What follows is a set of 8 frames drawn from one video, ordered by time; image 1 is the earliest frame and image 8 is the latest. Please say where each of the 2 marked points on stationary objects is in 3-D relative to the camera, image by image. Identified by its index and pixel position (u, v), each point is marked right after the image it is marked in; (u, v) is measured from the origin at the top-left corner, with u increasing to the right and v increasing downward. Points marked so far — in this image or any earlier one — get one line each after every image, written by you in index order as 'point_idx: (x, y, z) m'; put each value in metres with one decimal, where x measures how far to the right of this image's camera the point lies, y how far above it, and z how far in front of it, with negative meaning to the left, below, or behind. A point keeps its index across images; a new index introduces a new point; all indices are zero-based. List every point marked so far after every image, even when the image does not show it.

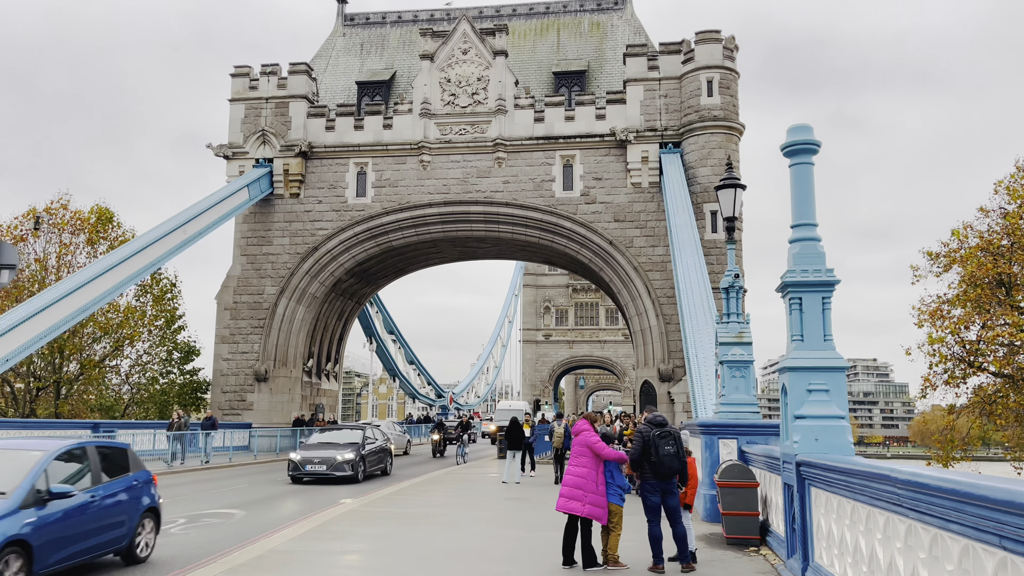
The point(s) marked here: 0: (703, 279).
0: (+4.1, +0.2, +17.0) m
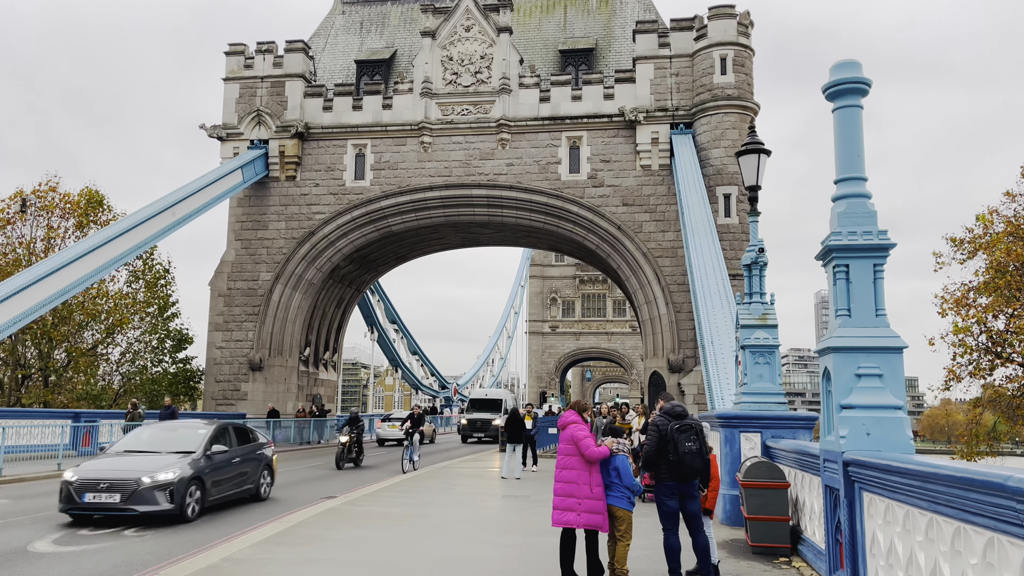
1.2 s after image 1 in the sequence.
0: (+4.1, +0.5, +15.9) m
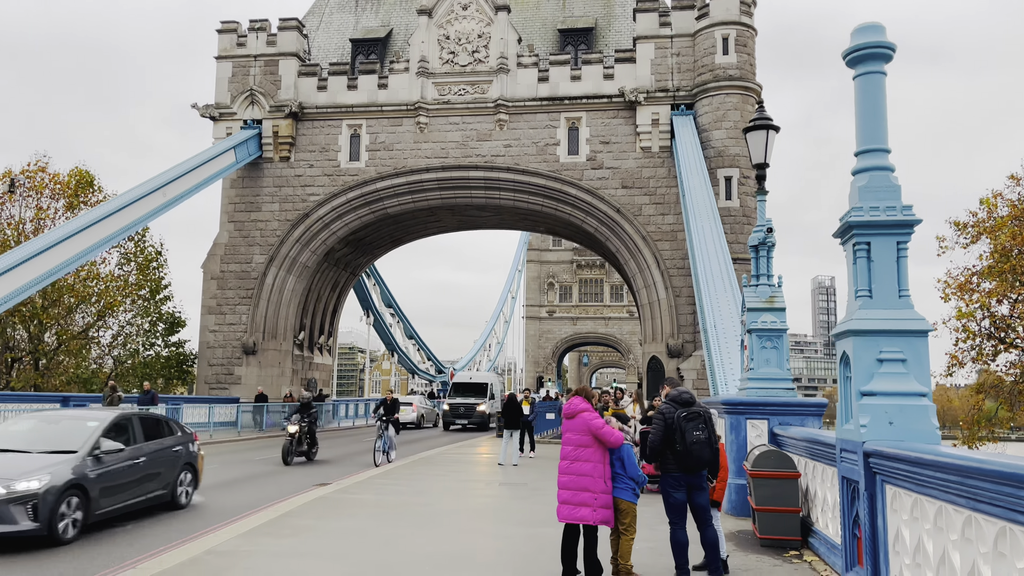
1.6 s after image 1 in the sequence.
0: (+4.1, +0.8, +15.6) m
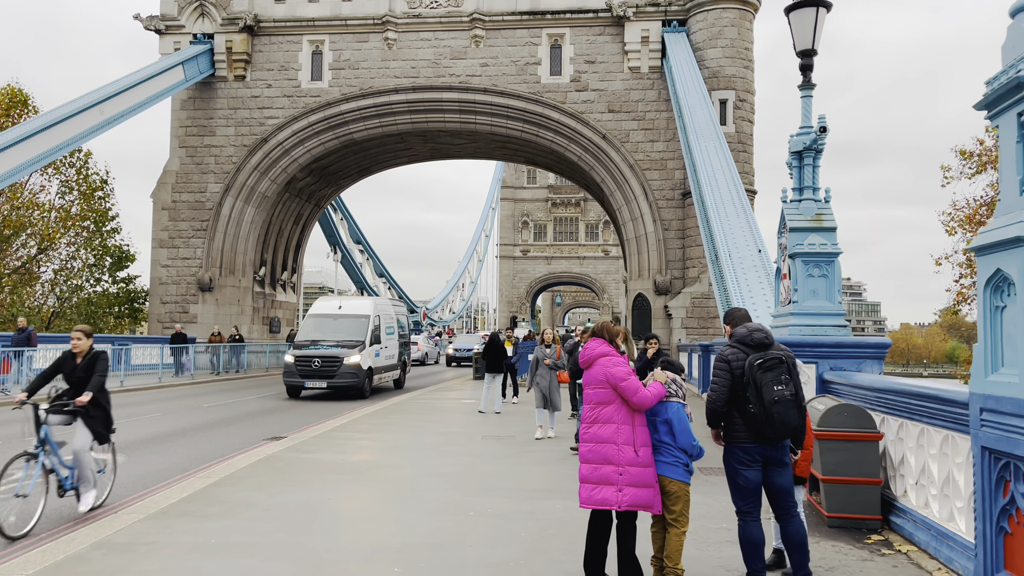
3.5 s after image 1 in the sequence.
0: (+3.7, +2.1, +13.9) m
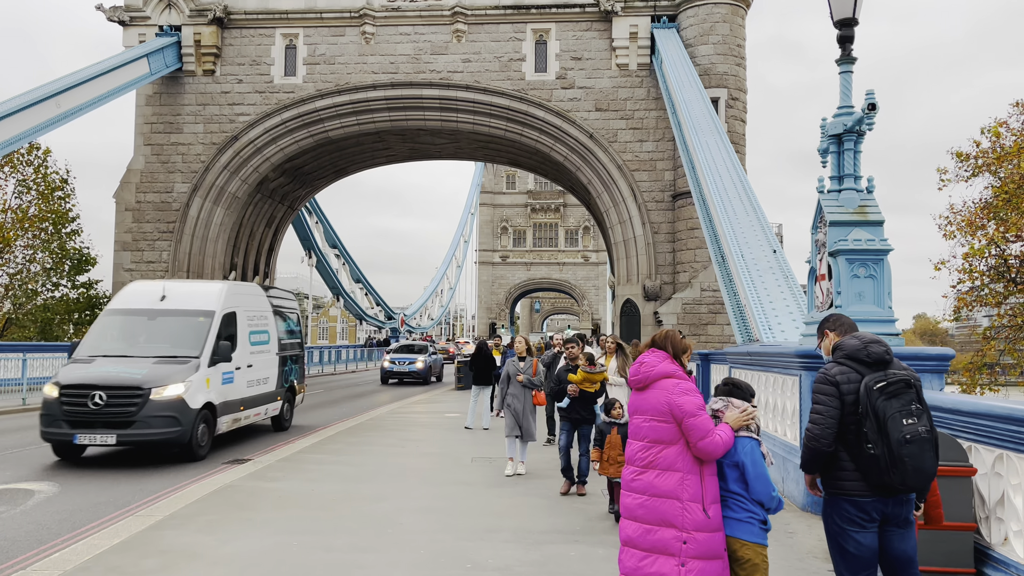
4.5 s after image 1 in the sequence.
0: (+3.5, +2.0, +13.0) m
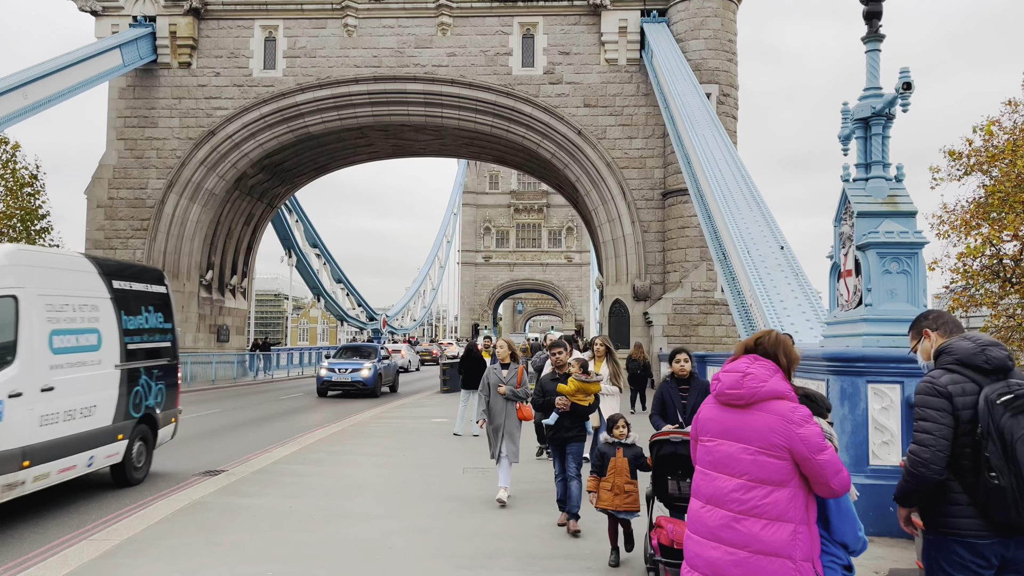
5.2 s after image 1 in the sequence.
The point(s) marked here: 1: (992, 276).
0: (+3.4, +2.0, +12.5) m
1: (+11.5, +0.3, +19.4) m
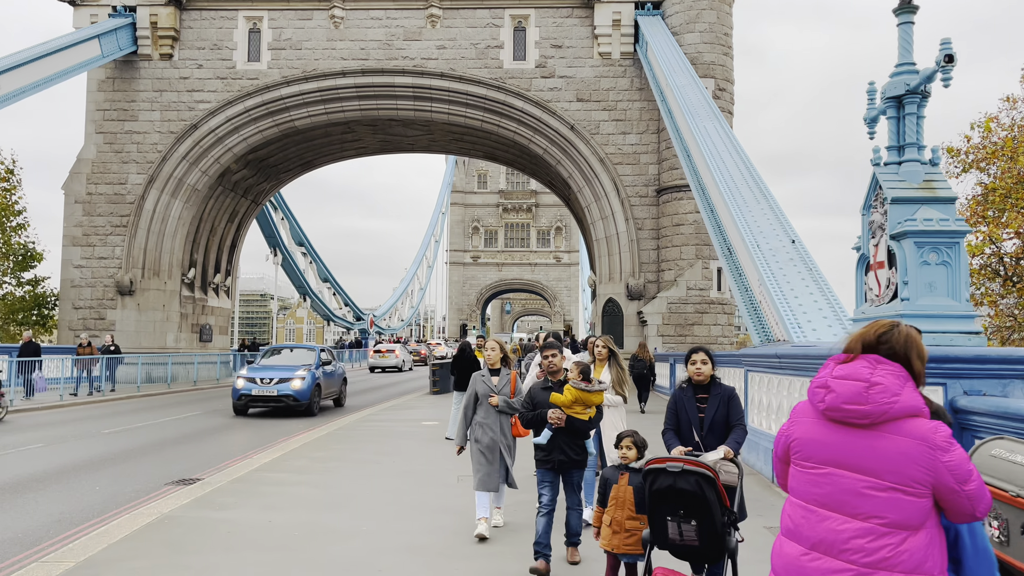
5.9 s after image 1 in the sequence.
0: (+3.3, +2.1, +12.0) m
1: (+11.3, +0.3, +19.0) m
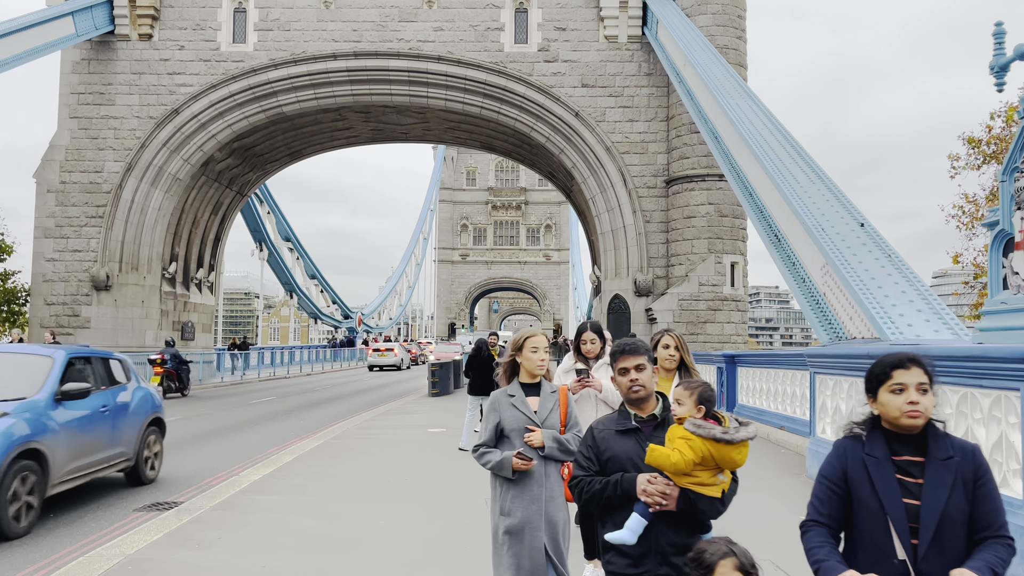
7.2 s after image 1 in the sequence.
0: (+3.5, +2.2, +10.9) m
1: (+11.3, +0.4, +18.1) m
